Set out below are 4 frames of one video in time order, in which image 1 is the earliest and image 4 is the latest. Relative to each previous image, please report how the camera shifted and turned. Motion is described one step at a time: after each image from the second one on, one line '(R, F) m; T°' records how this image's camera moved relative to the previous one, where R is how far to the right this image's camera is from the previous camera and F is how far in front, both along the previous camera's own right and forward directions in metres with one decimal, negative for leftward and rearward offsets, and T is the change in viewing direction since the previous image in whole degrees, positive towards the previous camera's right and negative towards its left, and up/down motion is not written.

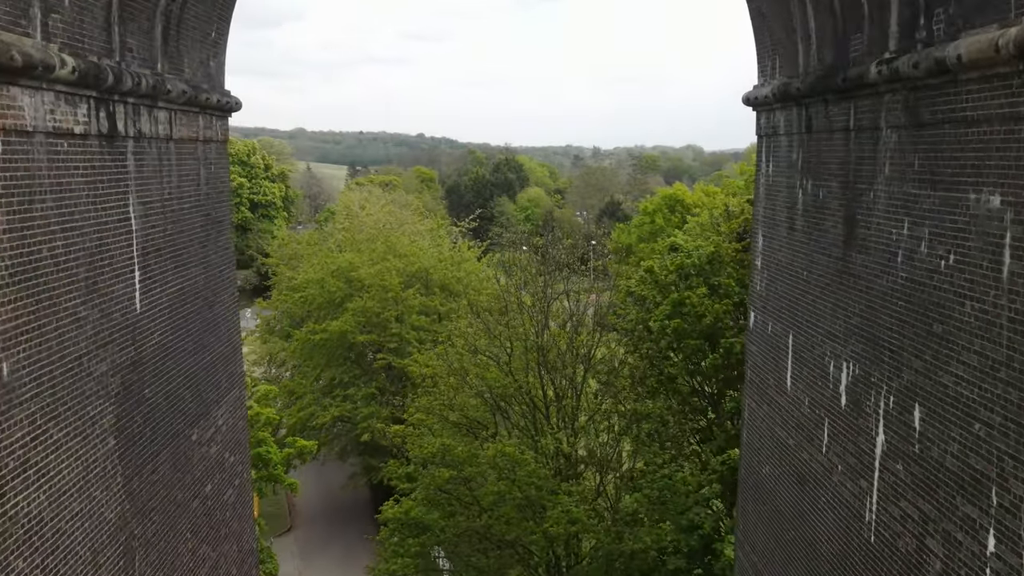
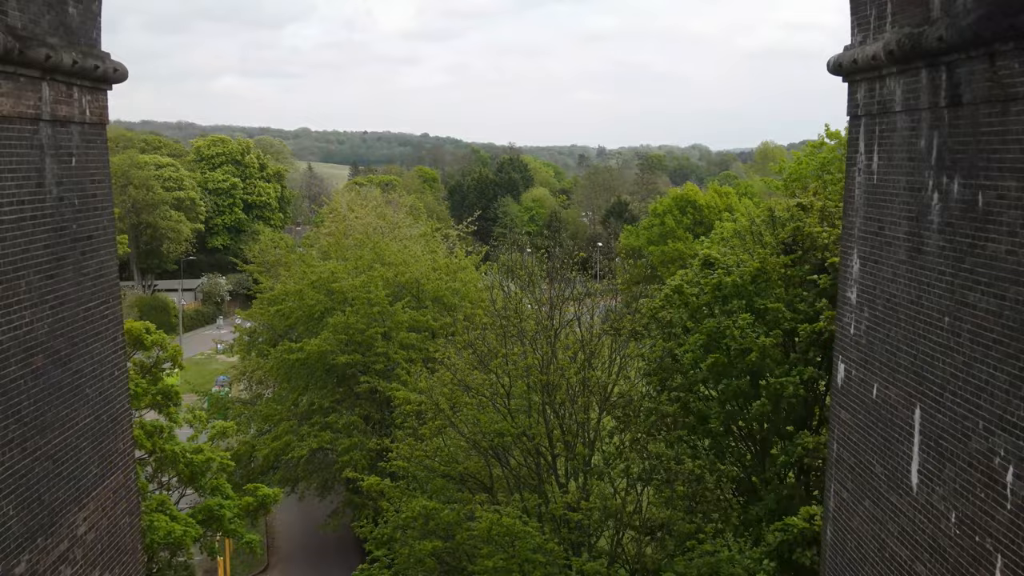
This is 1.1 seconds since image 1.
(+0.1, +2.3) m; 0°
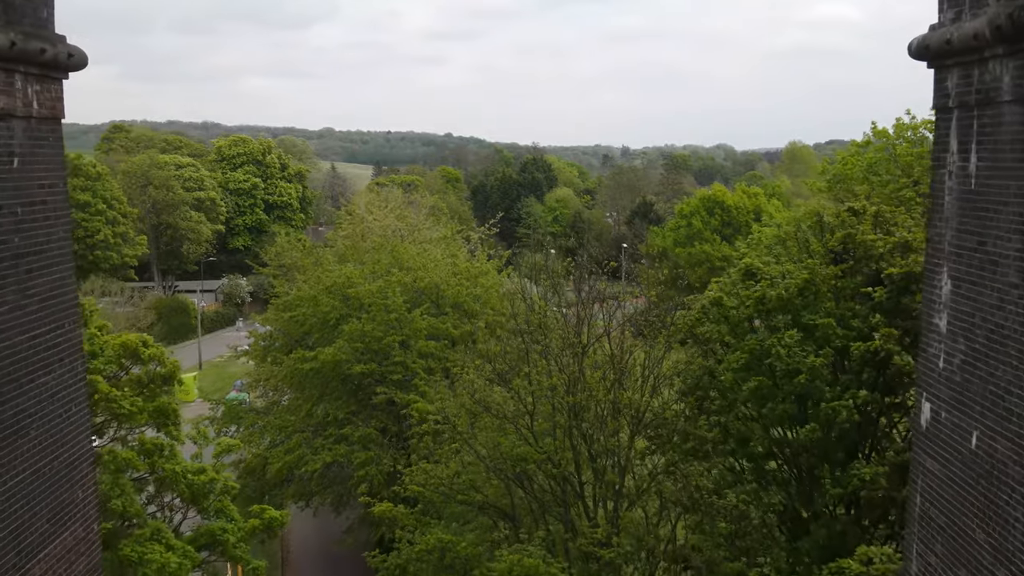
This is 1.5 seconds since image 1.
(0.0, +0.9) m; -1°
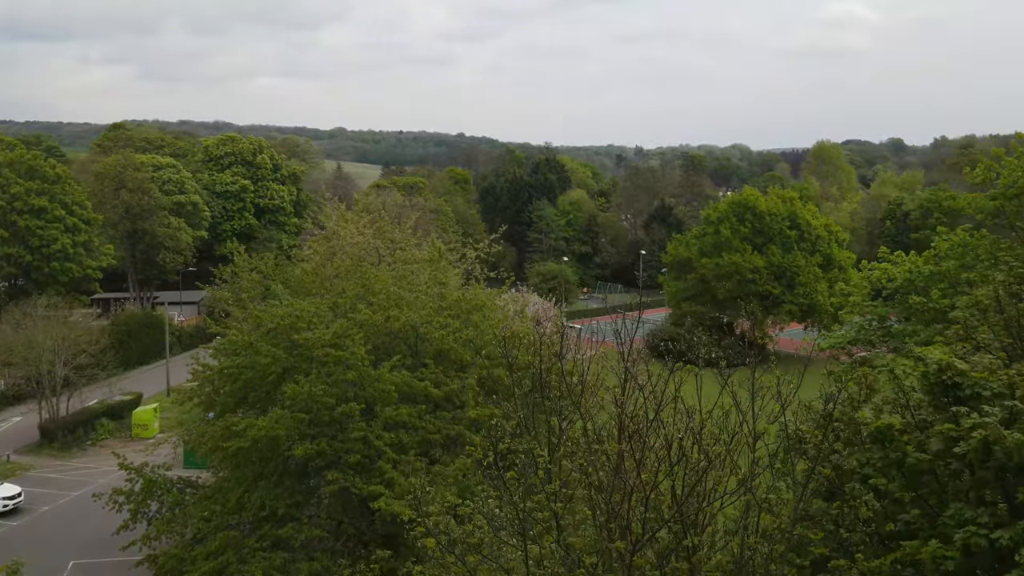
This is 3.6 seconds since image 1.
(+0.1, +4.6) m; -1°
